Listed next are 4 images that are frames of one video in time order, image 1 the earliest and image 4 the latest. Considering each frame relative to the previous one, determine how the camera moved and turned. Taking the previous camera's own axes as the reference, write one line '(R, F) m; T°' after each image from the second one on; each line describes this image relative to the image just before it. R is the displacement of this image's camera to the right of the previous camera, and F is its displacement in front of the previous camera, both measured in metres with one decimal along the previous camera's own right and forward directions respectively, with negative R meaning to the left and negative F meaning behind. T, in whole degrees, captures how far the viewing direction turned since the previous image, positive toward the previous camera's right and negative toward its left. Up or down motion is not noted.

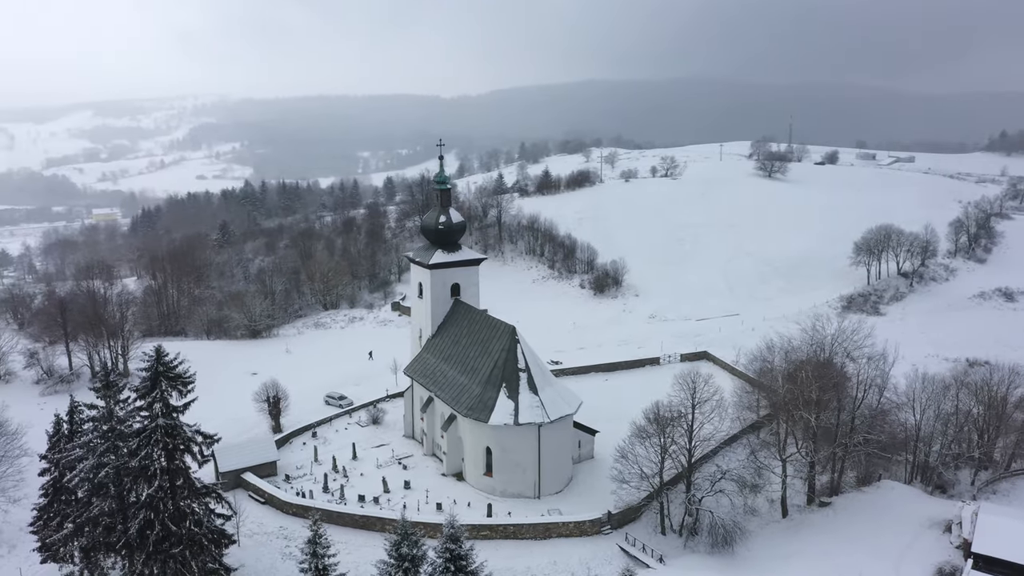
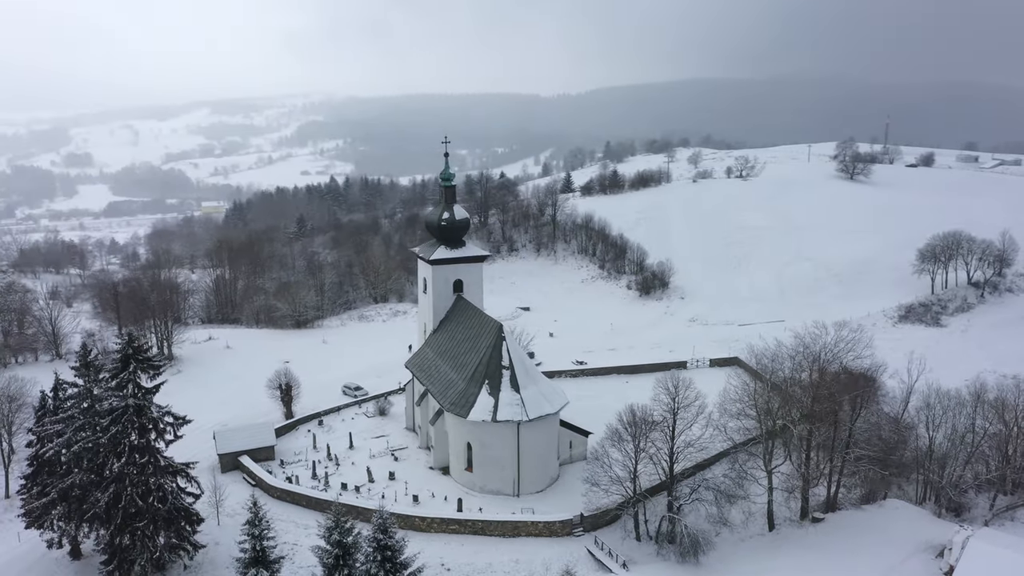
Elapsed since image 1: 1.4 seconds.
(+4.0, +0.2) m; -7°
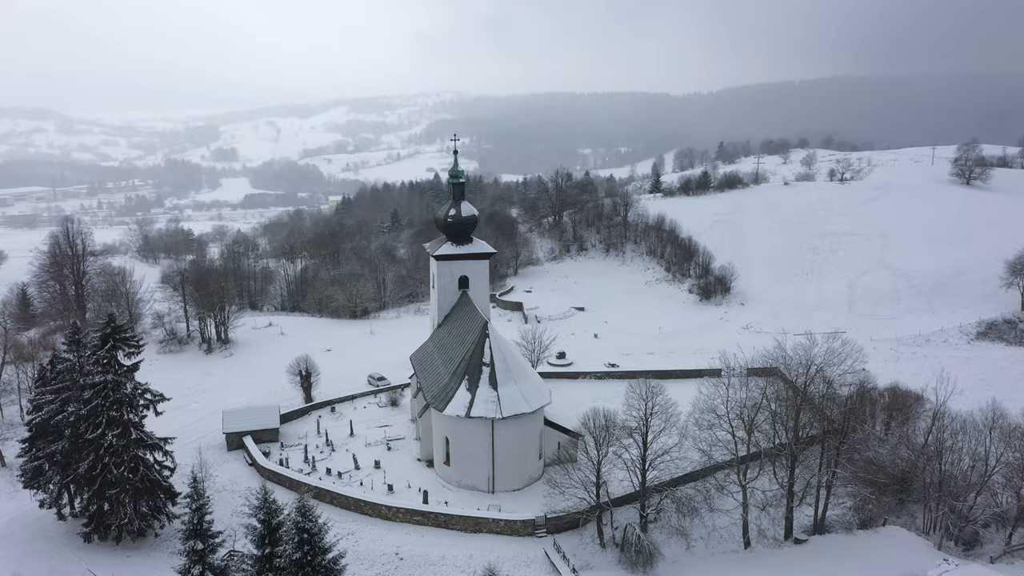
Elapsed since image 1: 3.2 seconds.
(+5.1, +0.4) m; -9°
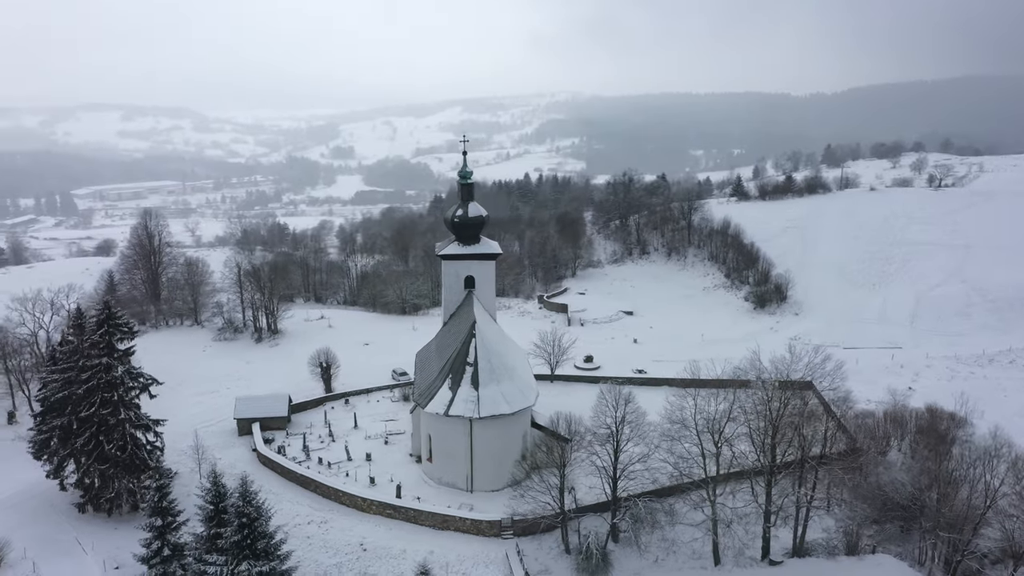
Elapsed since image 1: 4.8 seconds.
(+4.5, +0.2) m; -8°
